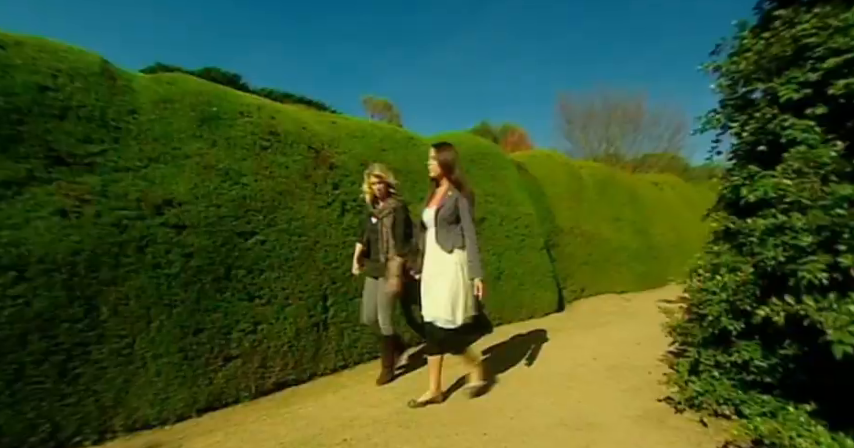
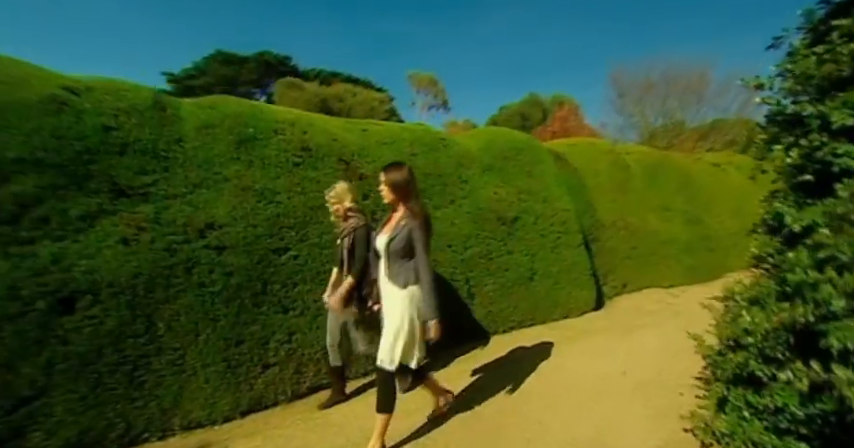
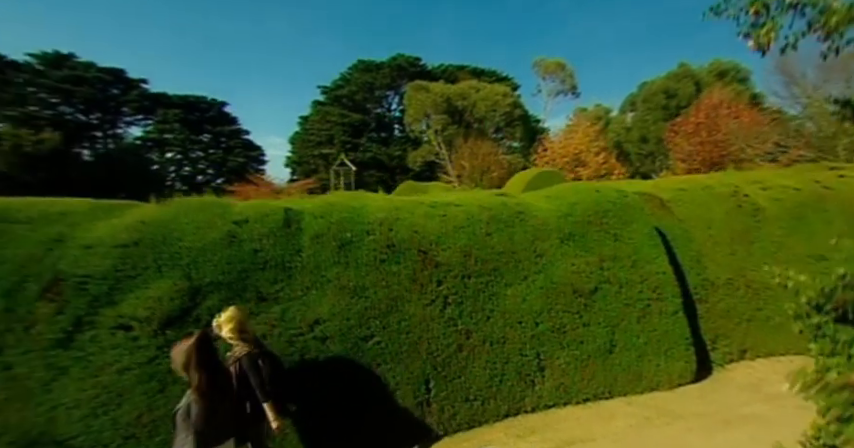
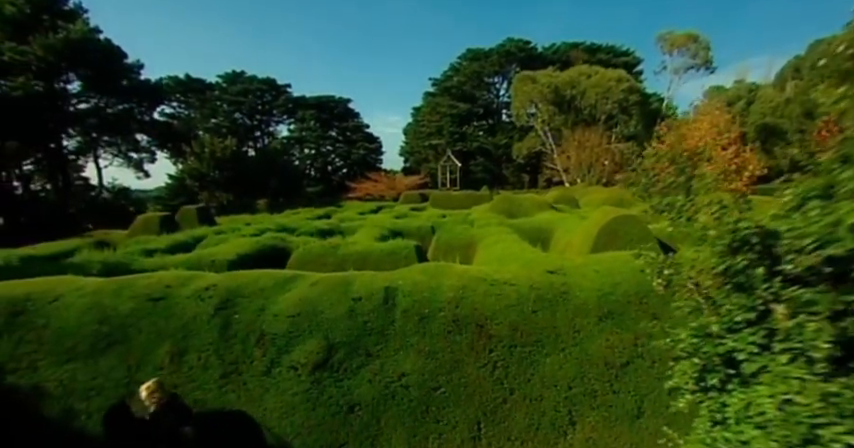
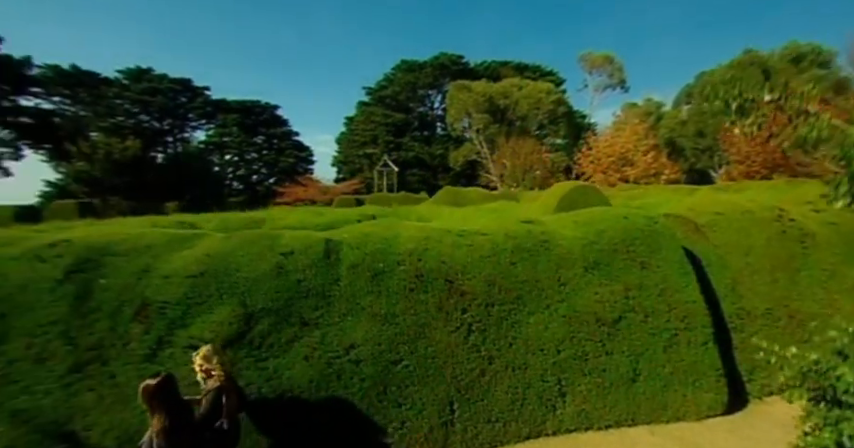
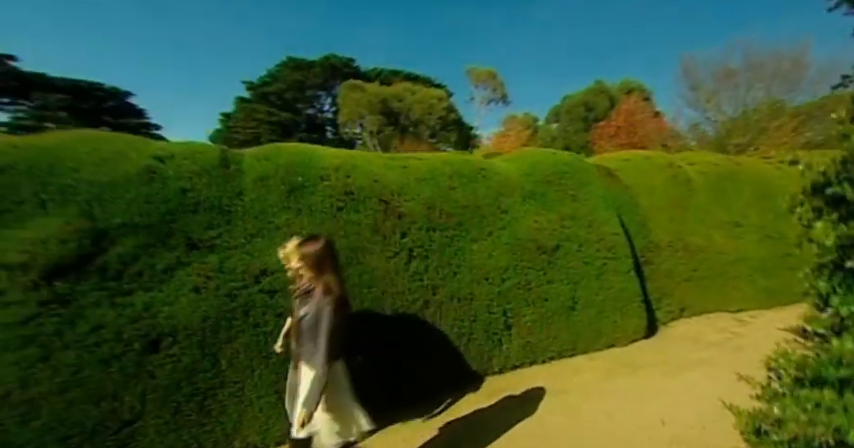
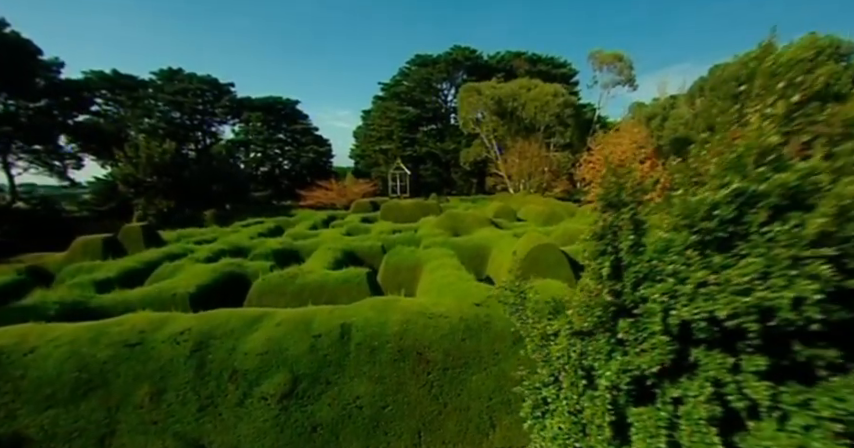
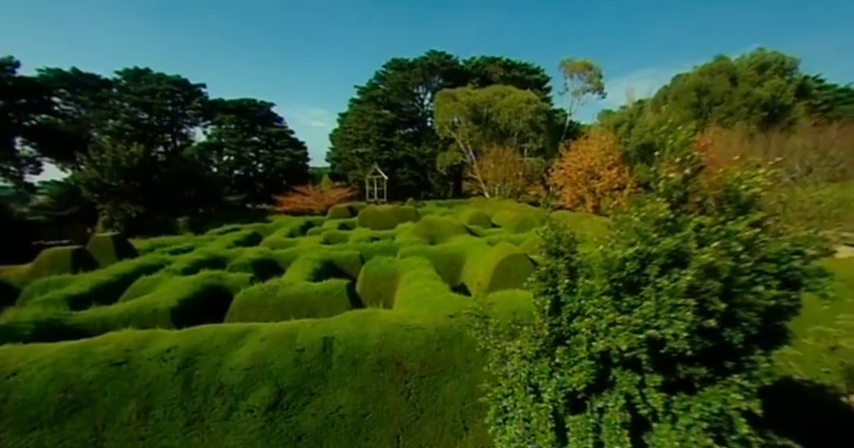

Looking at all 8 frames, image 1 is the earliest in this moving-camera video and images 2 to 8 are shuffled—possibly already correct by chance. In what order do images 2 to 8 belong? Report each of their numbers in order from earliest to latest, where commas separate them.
2, 6, 3, 5, 4, 7, 8
